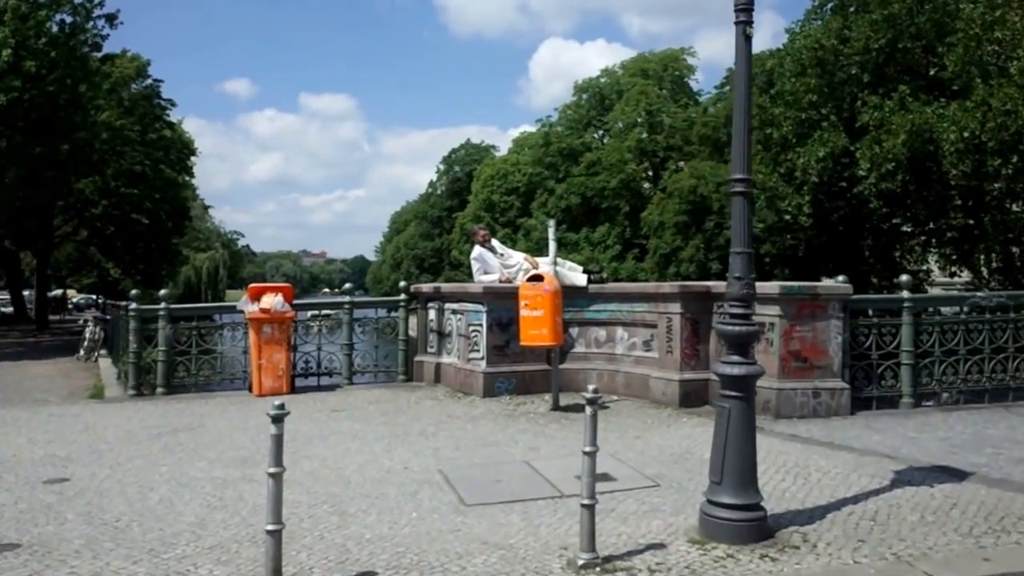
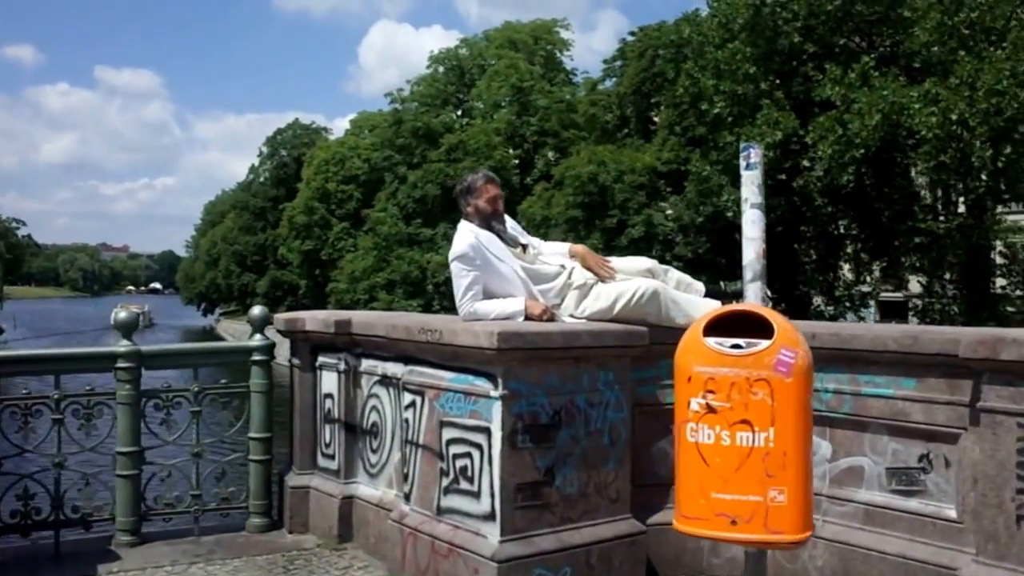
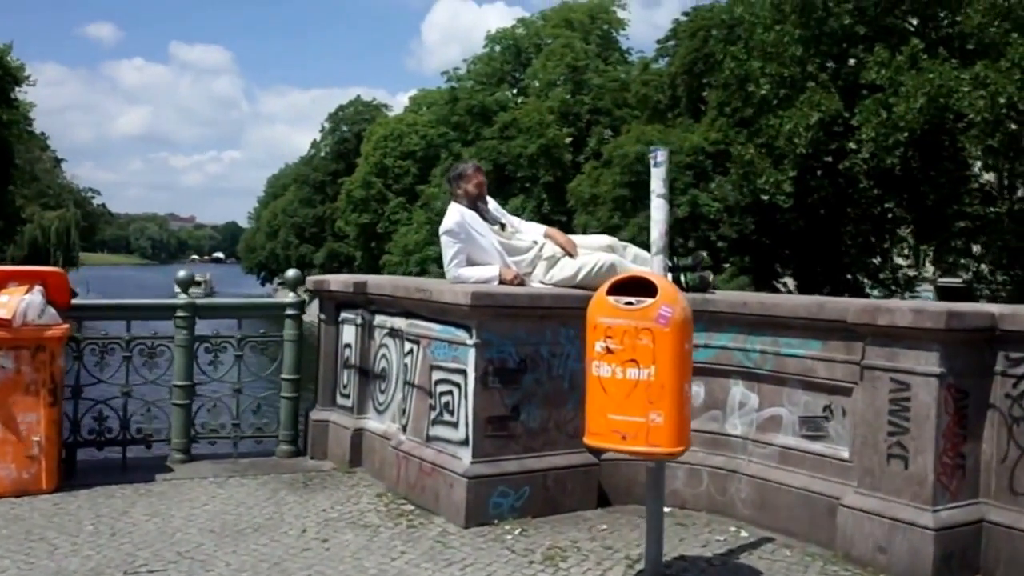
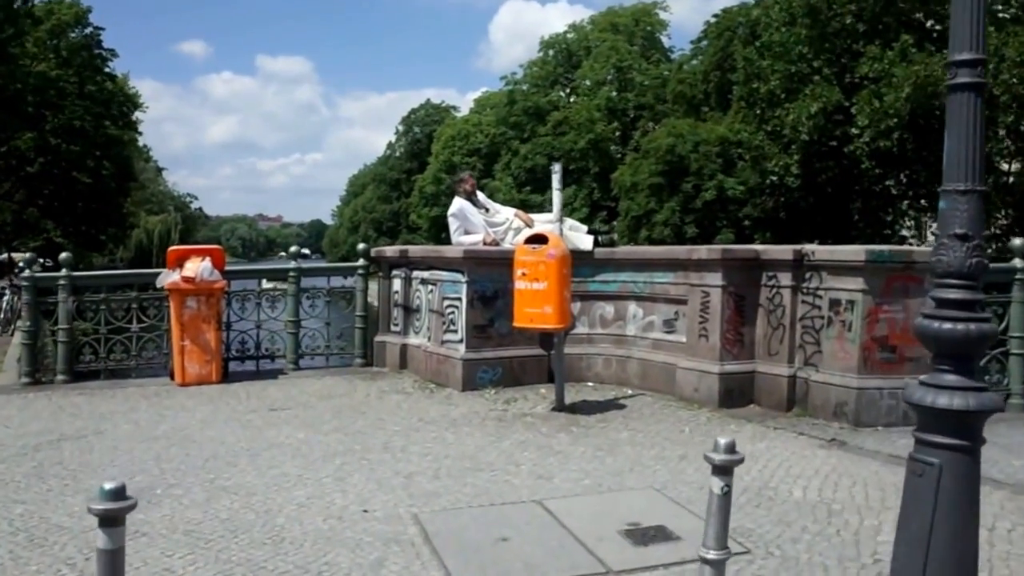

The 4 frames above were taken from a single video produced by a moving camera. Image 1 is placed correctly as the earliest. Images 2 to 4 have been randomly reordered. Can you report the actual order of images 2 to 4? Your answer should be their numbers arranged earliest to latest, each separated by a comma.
4, 3, 2
